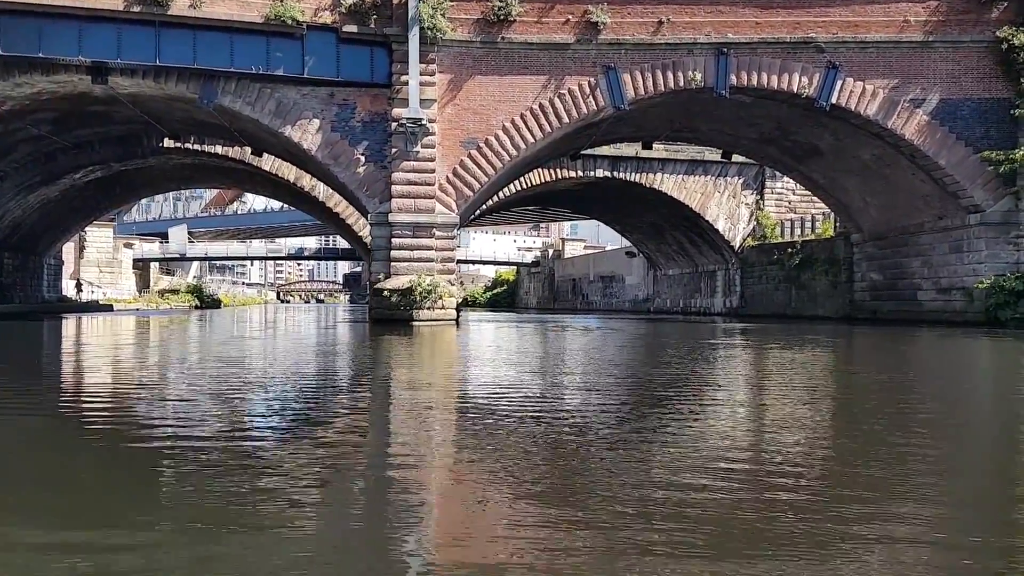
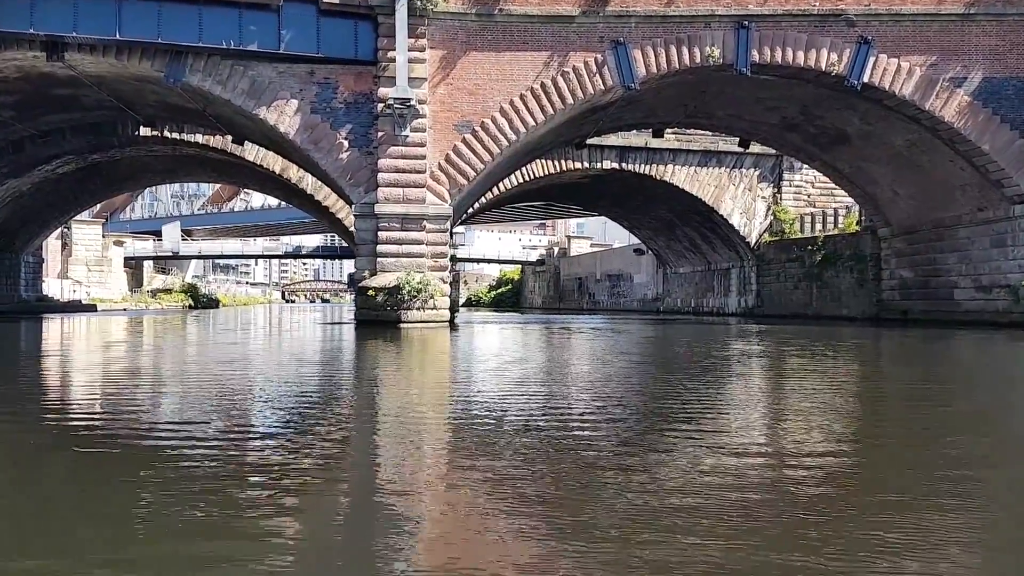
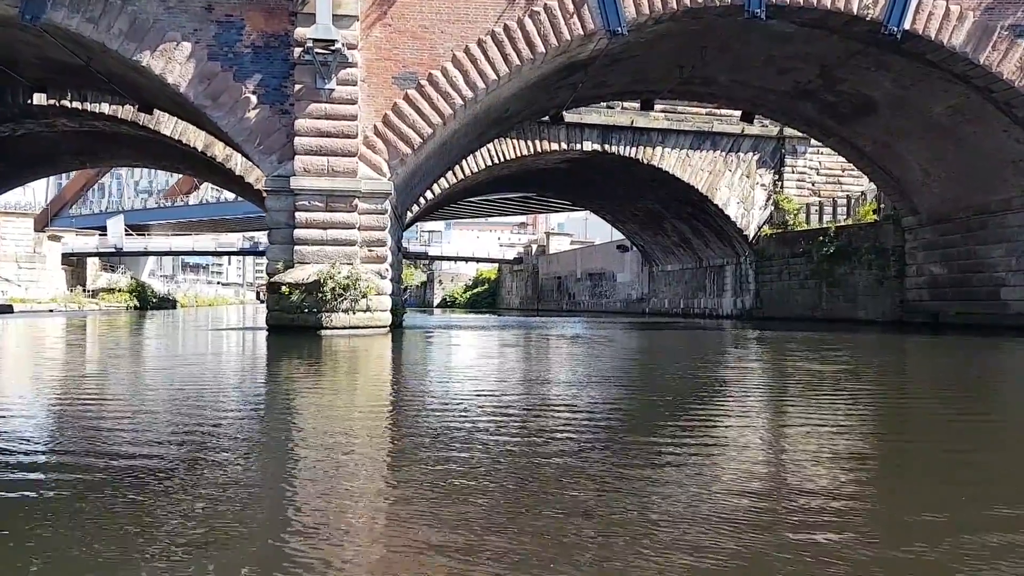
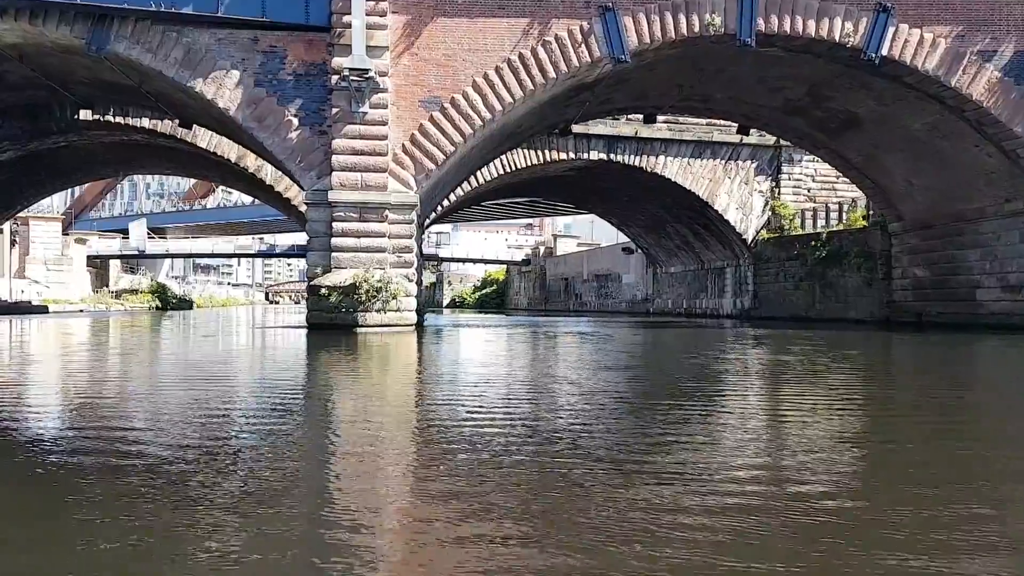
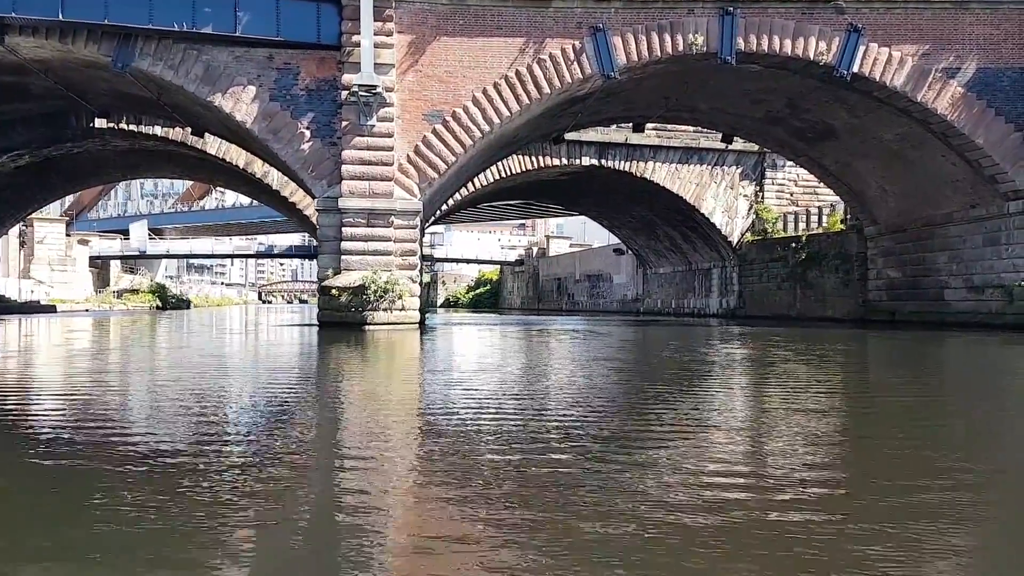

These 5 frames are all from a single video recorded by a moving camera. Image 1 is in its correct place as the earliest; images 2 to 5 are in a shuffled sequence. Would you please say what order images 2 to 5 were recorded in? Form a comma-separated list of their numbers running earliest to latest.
2, 5, 4, 3
